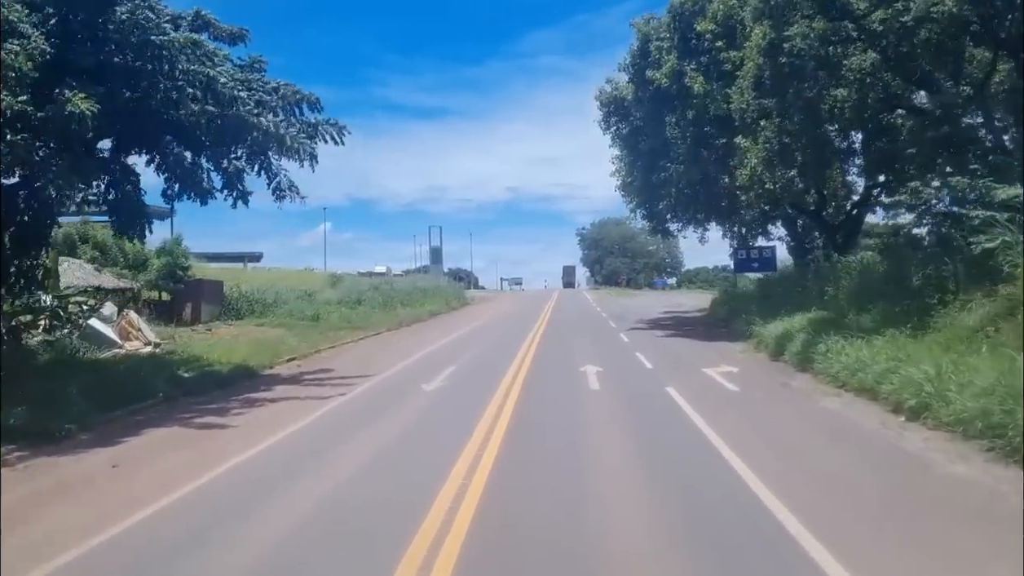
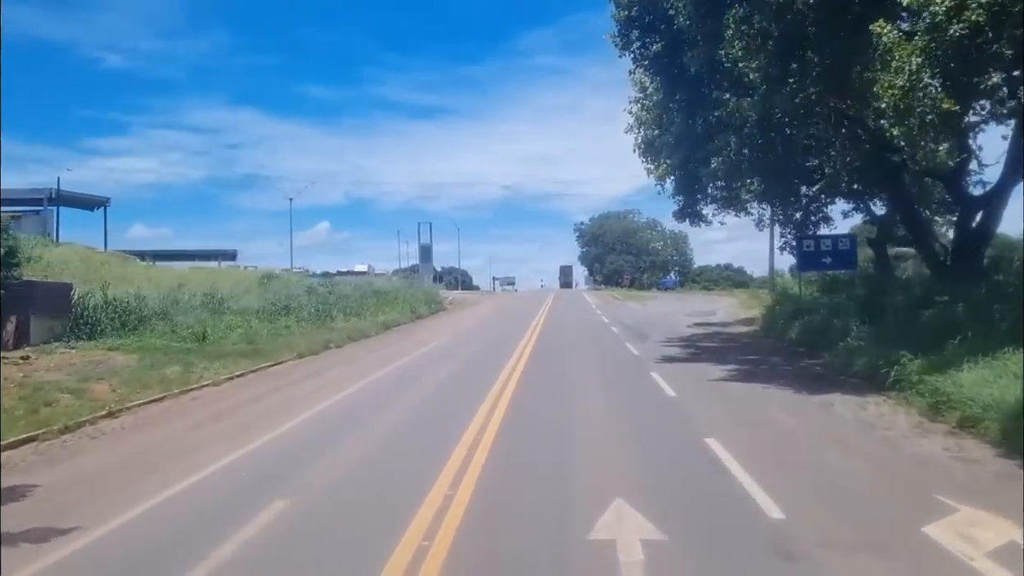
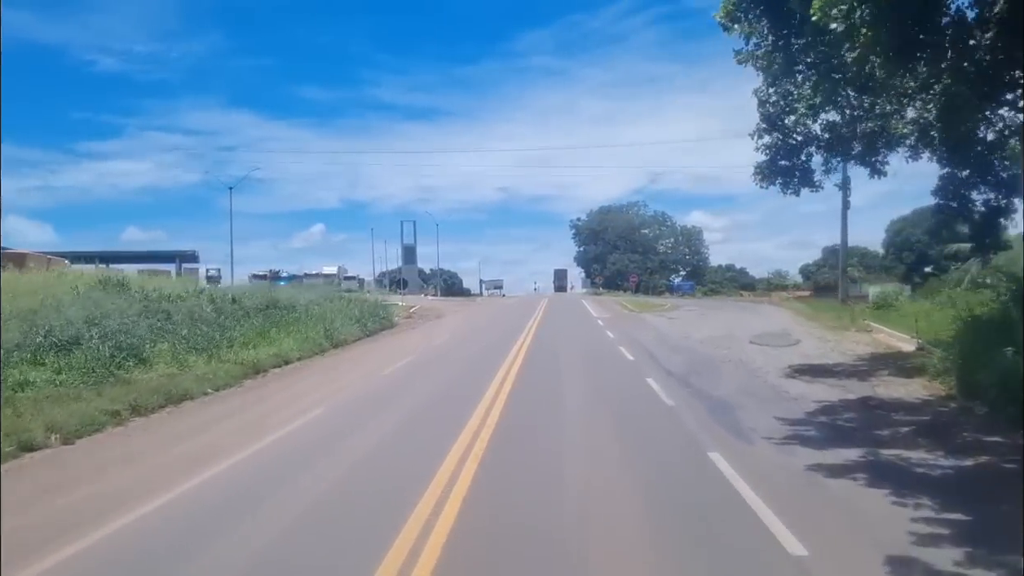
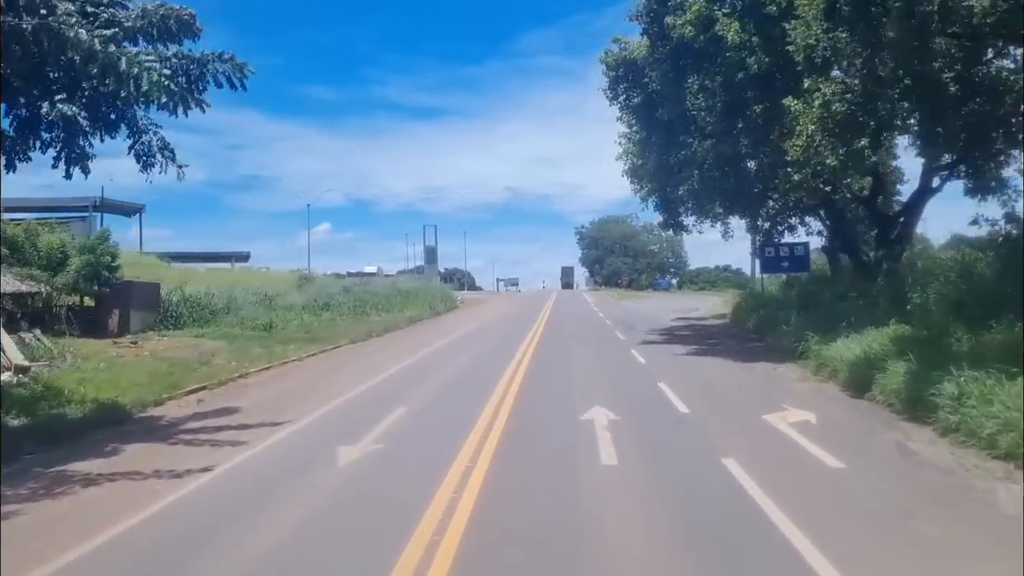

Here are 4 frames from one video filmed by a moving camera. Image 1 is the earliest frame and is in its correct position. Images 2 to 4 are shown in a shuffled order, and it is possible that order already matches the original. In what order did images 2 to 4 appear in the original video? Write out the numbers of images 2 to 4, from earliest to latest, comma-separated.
4, 2, 3
